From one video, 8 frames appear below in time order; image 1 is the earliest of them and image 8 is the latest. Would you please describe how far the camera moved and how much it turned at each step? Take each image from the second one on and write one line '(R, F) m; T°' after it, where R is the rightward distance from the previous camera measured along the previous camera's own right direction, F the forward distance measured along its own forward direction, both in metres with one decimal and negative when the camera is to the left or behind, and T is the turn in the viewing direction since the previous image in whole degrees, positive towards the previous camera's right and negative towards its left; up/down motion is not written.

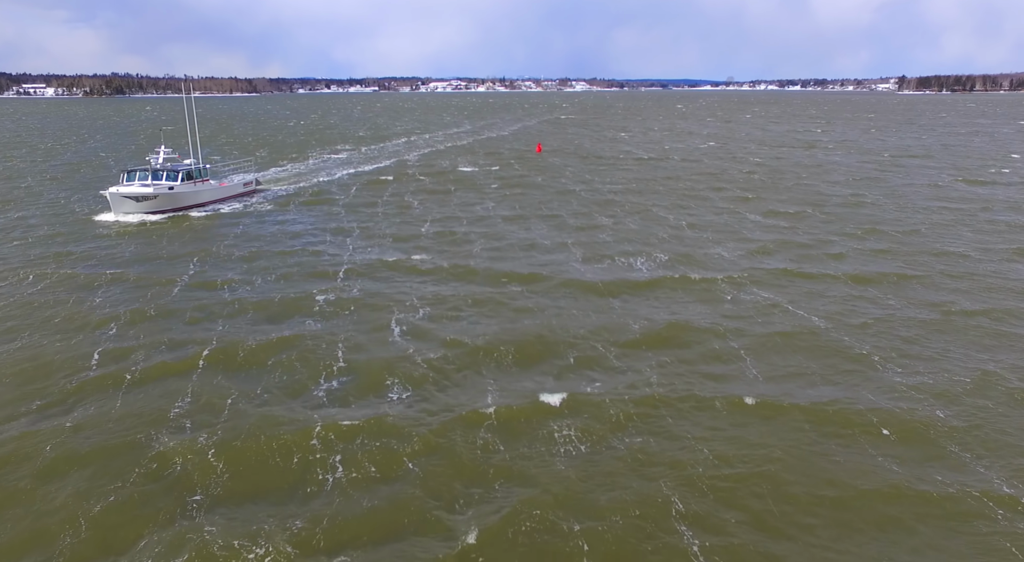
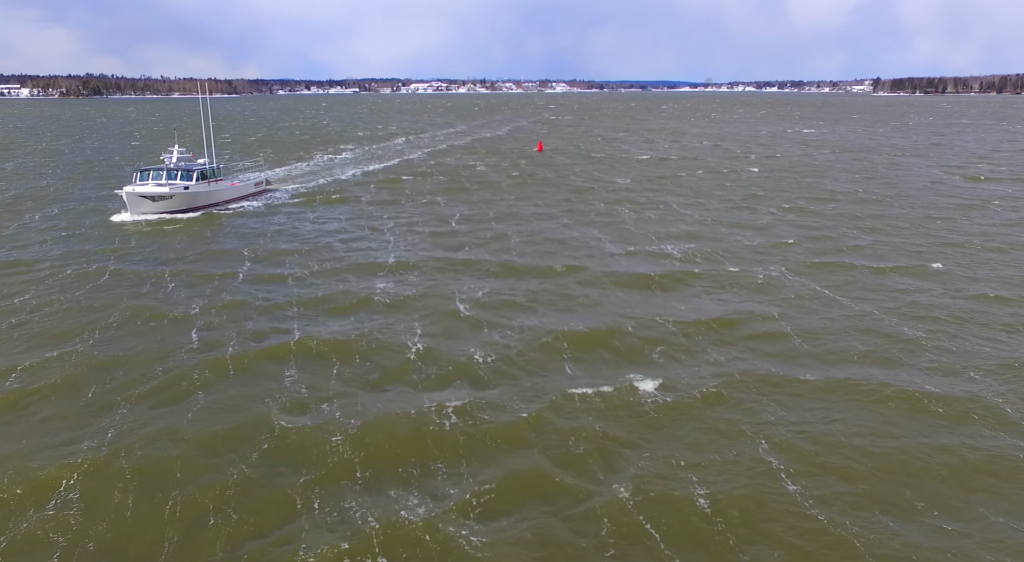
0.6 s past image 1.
(-3.5, -1.7) m; +2°
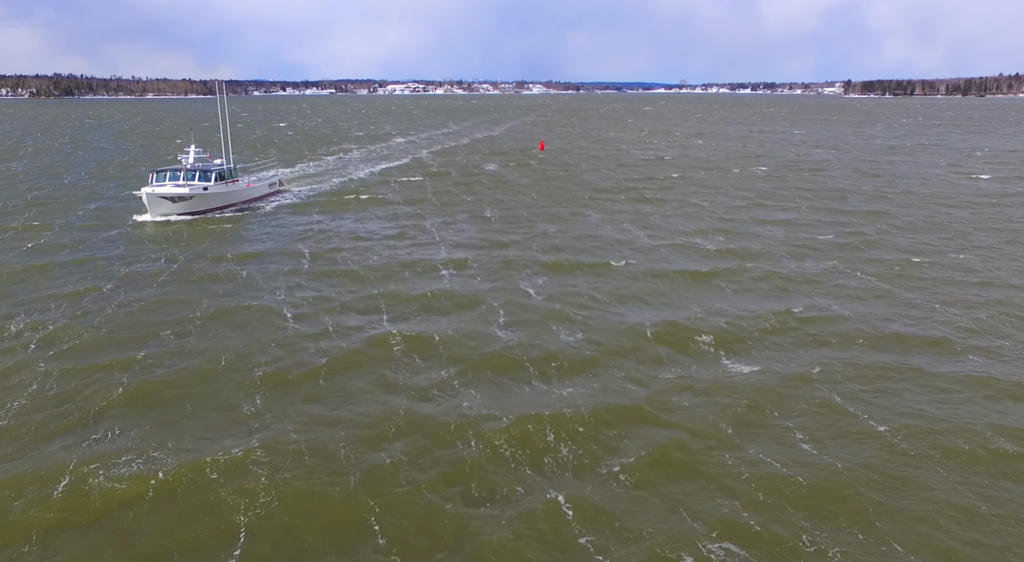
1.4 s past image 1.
(-4.3, -1.8) m; +2°
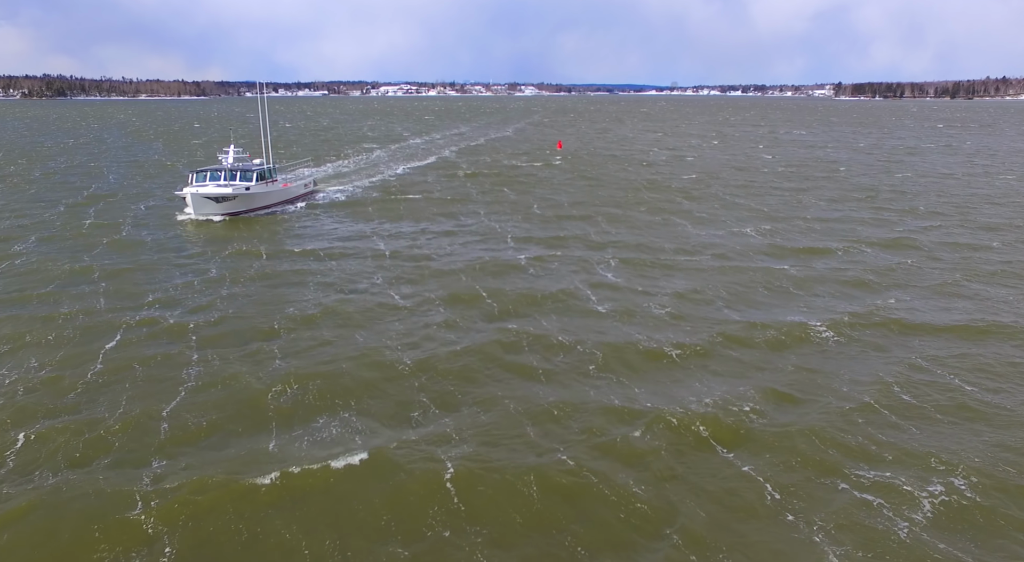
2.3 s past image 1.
(-4.7, -1.7) m; +1°
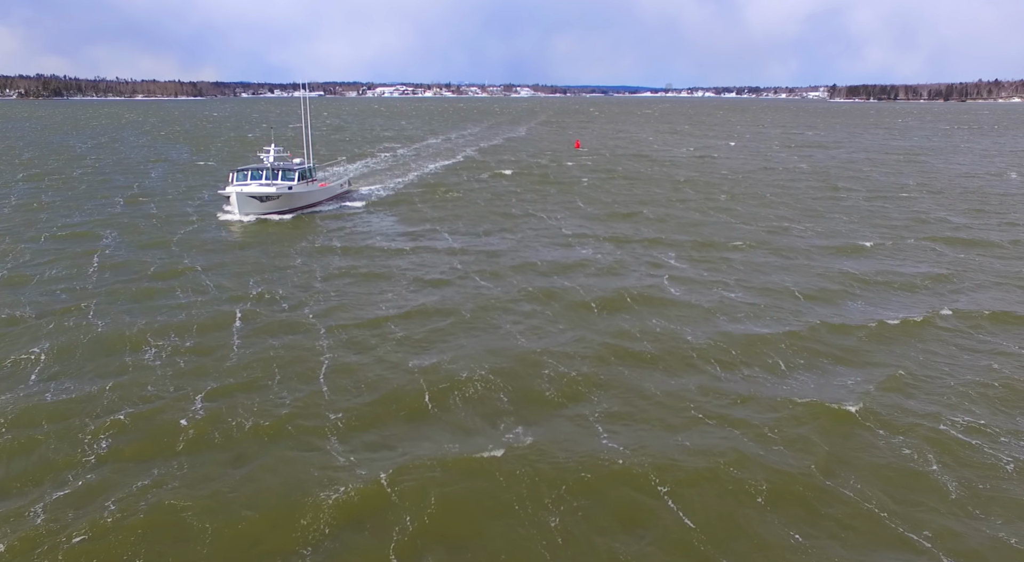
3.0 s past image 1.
(-4.4, -1.4) m; +1°
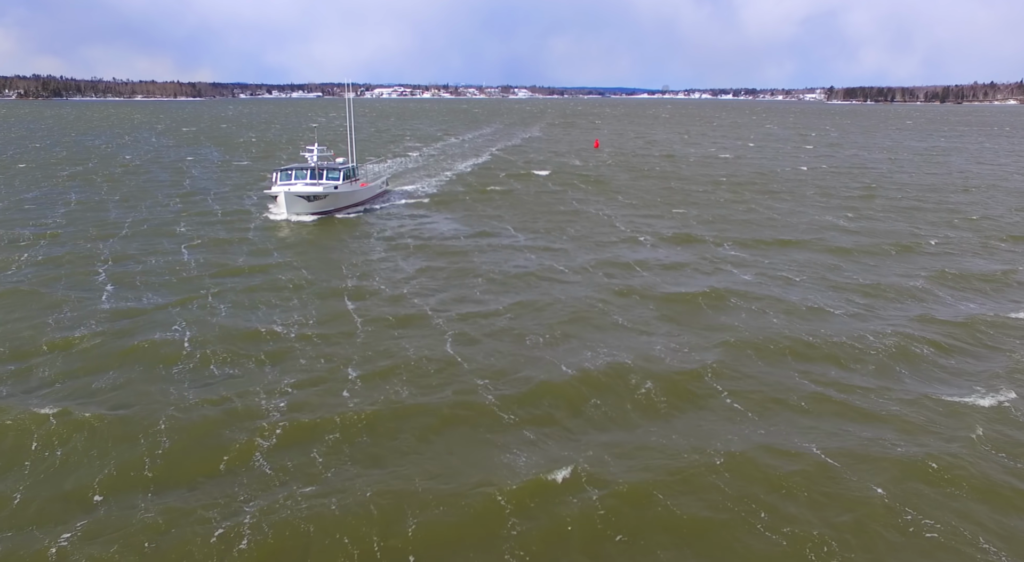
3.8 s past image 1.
(-4.5, -1.3) m; +1°
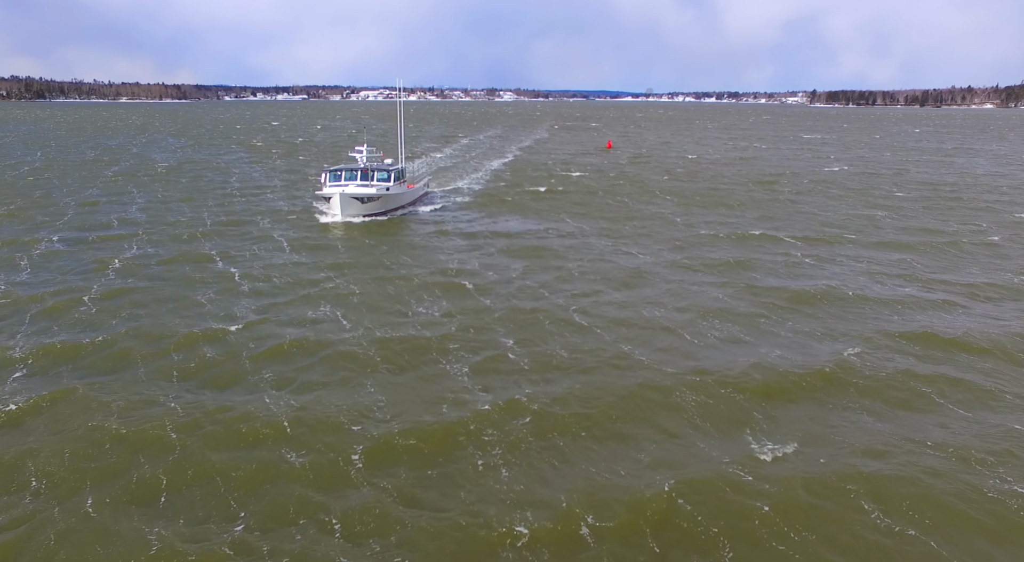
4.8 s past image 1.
(-6.1, -1.8) m; +2°
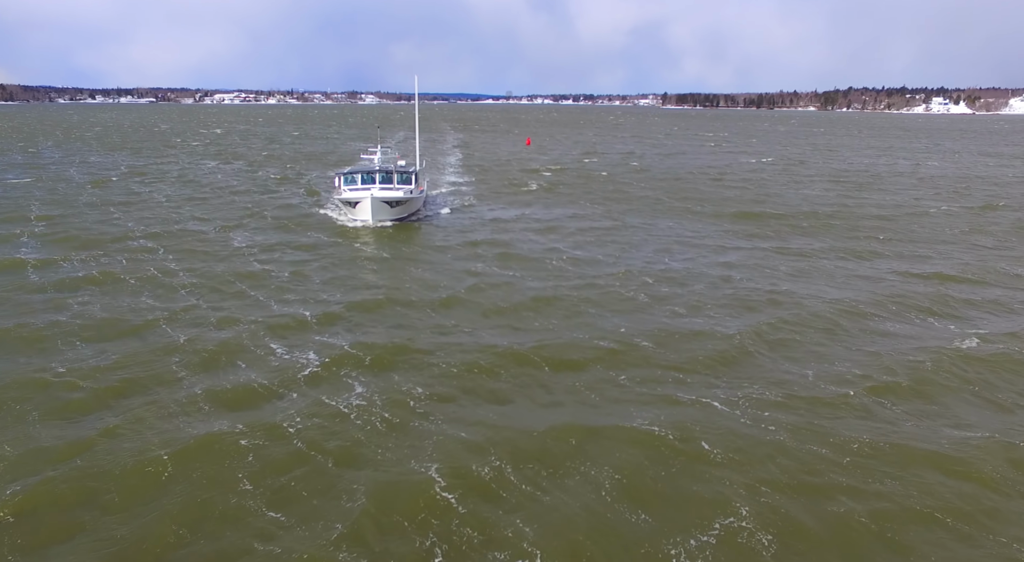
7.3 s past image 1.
(-14.4, -2.4) m; +12°
